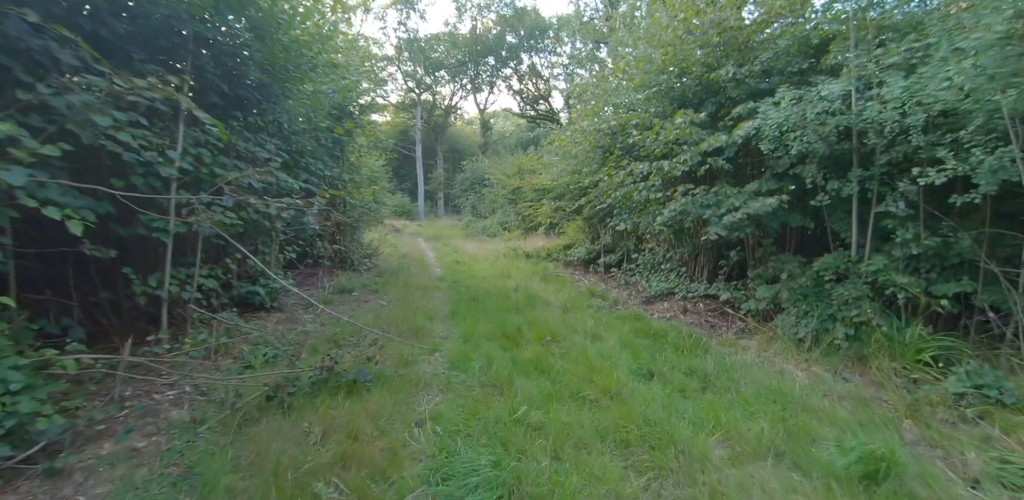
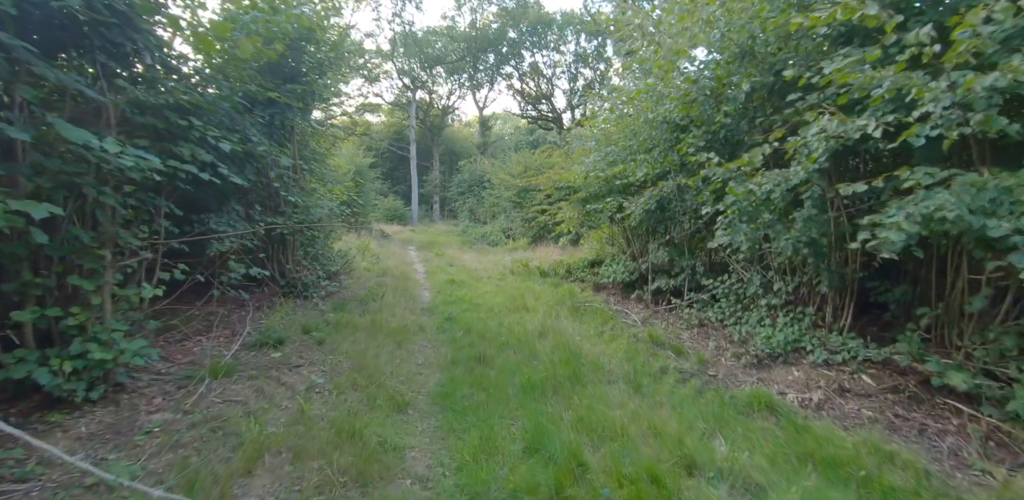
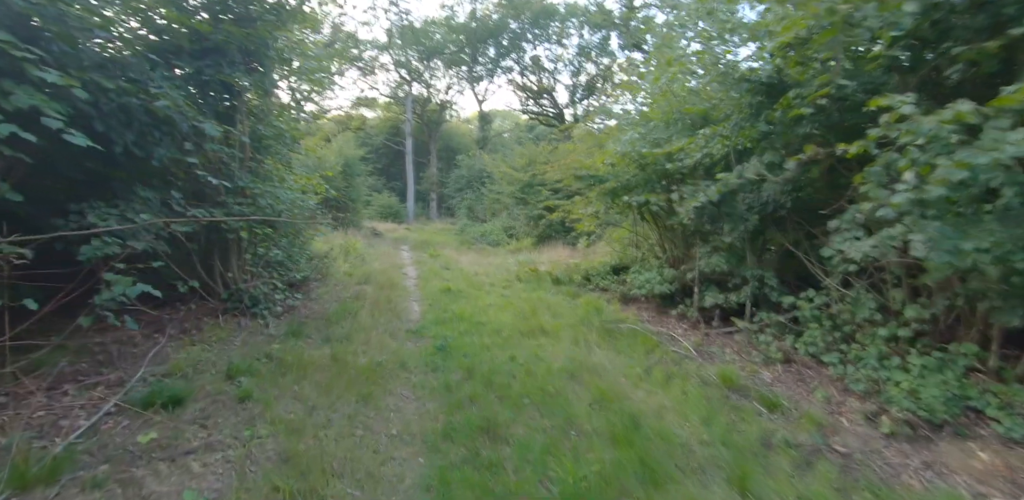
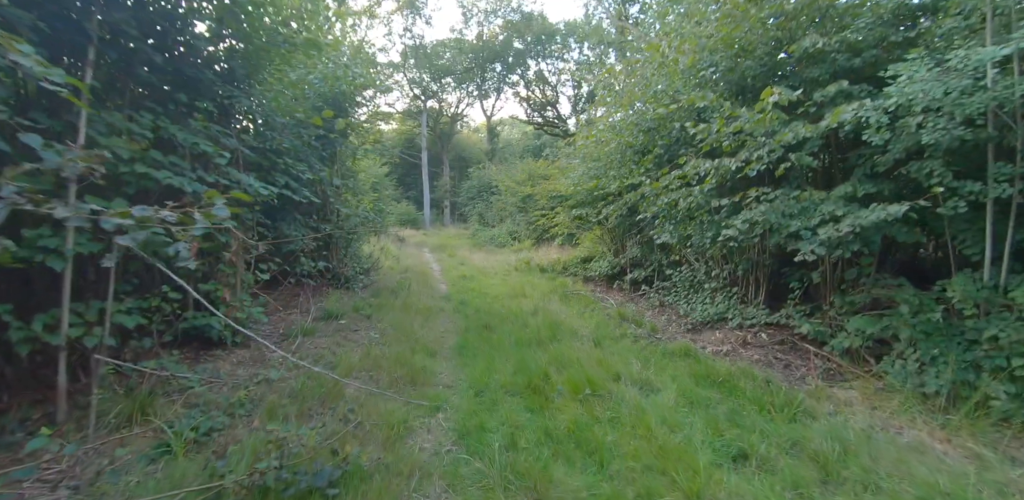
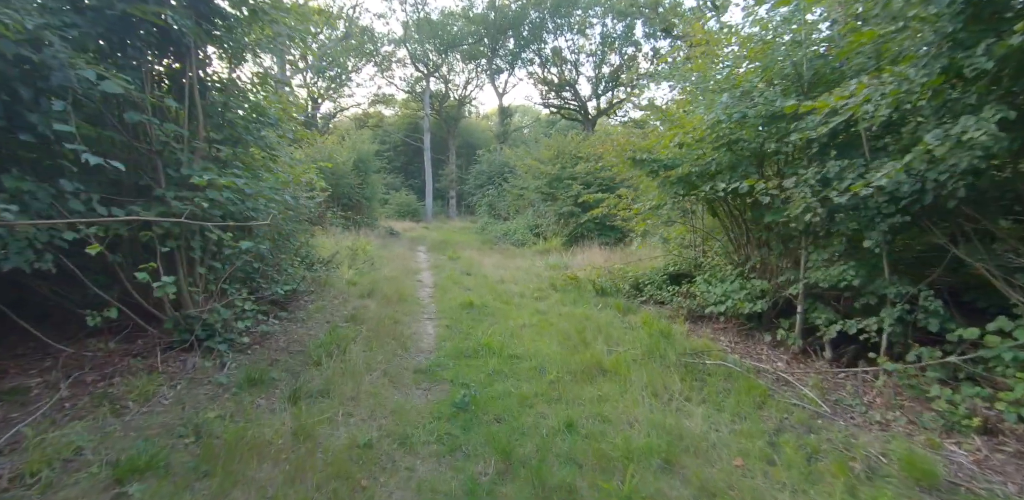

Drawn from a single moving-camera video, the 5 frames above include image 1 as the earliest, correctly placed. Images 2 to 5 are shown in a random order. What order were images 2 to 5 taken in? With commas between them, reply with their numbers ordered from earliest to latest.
4, 2, 3, 5
